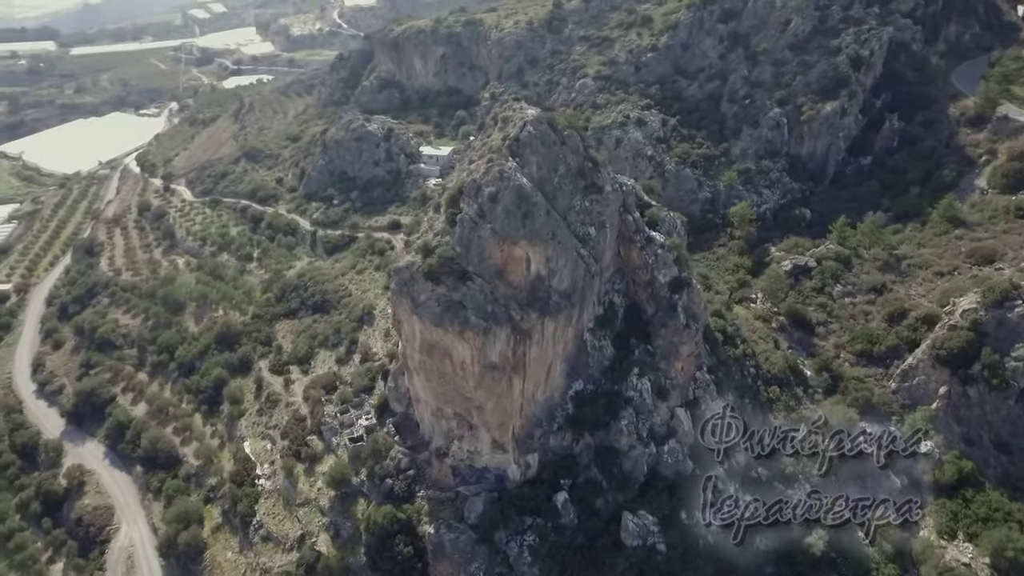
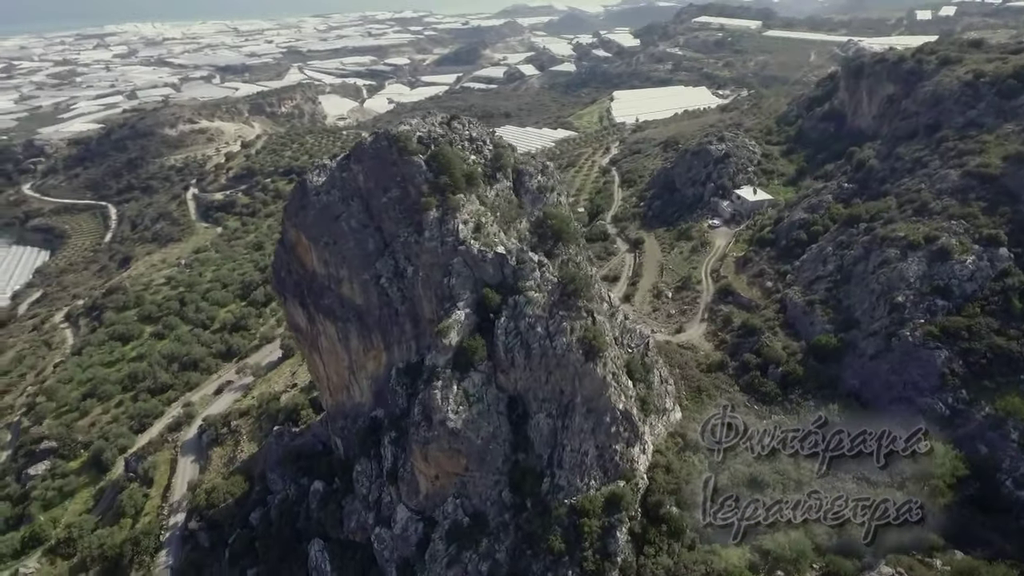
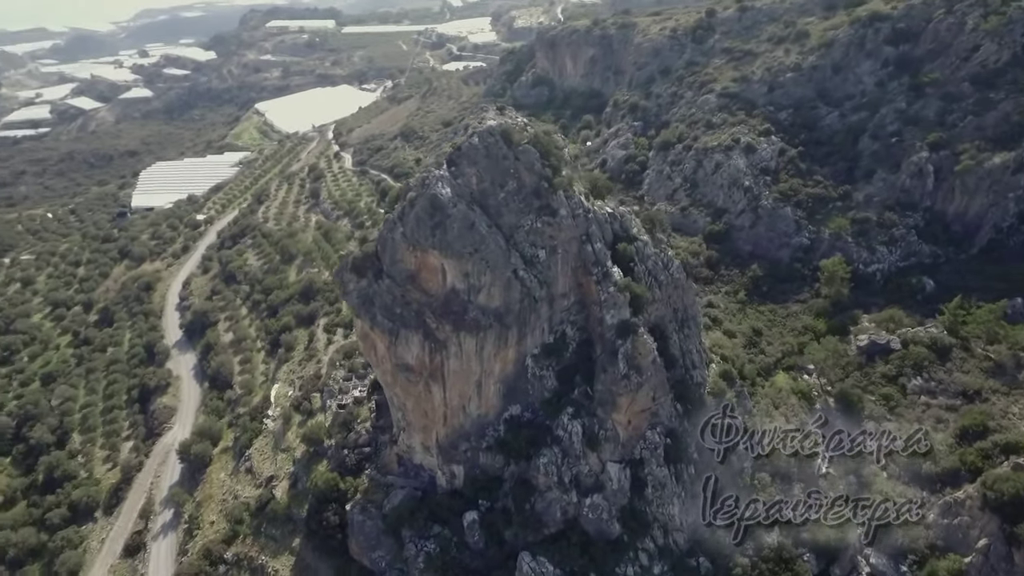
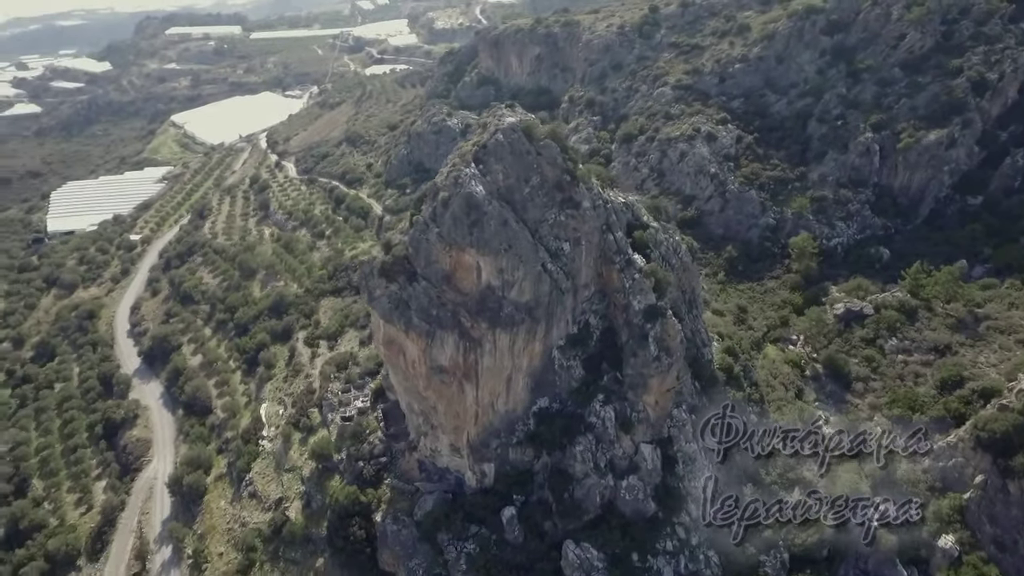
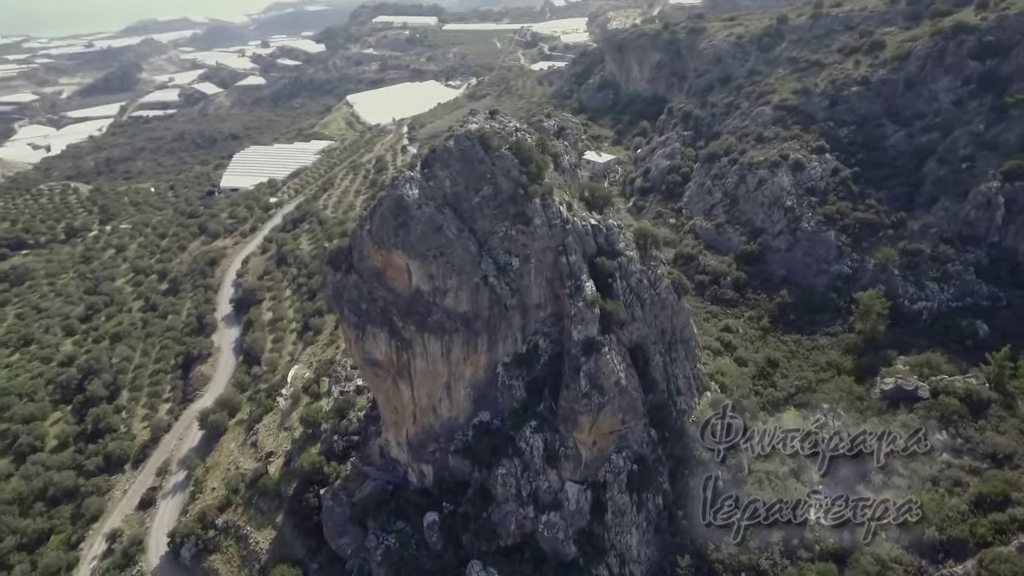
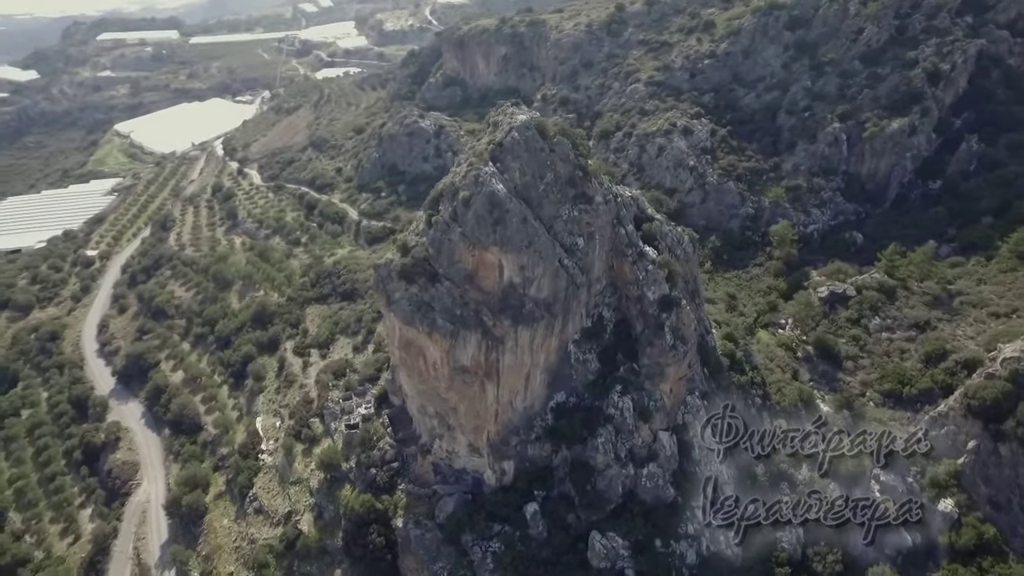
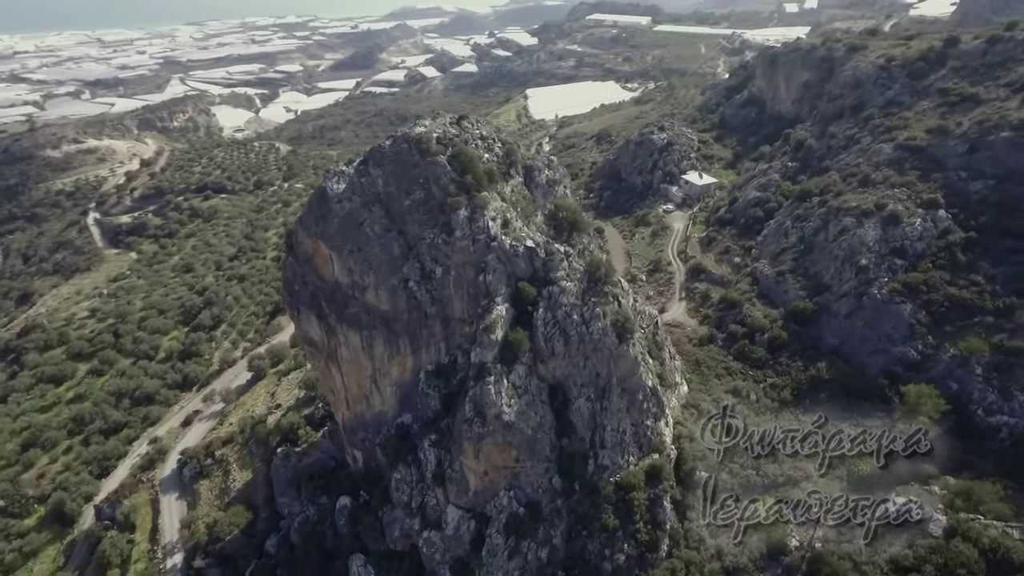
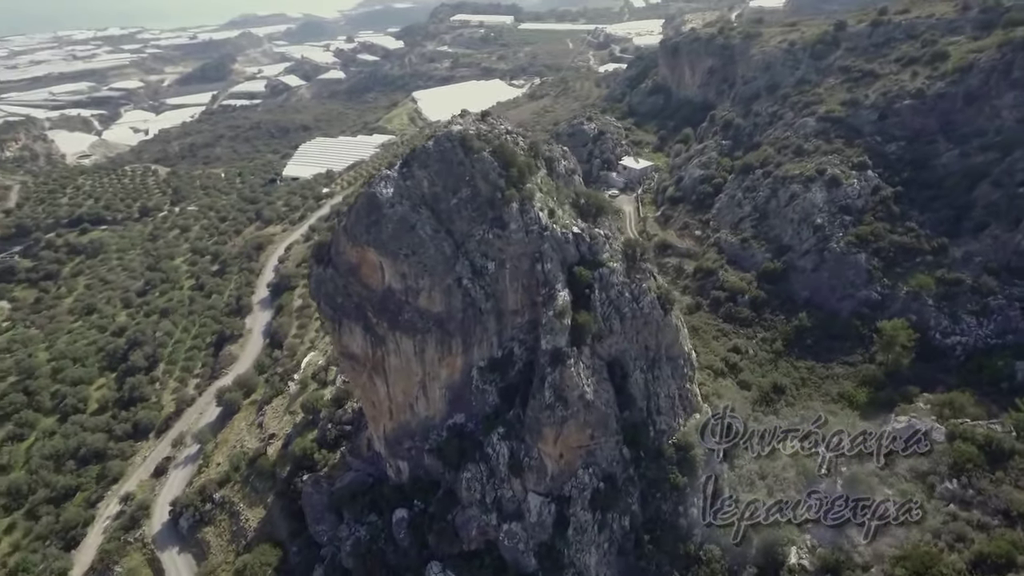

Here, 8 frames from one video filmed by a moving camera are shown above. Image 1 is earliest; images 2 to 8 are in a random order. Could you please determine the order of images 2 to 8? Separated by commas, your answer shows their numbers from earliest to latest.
6, 4, 3, 5, 8, 7, 2
